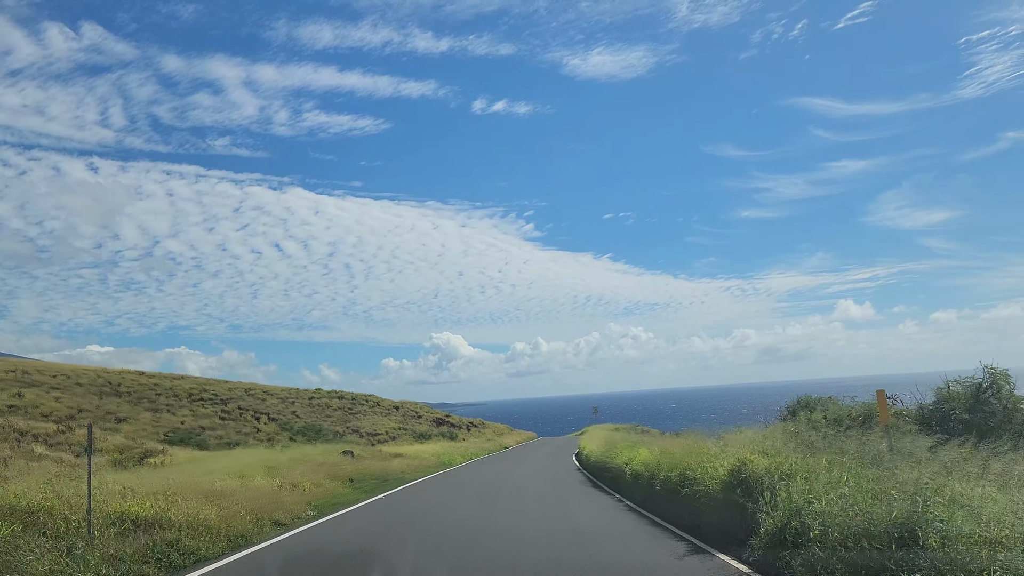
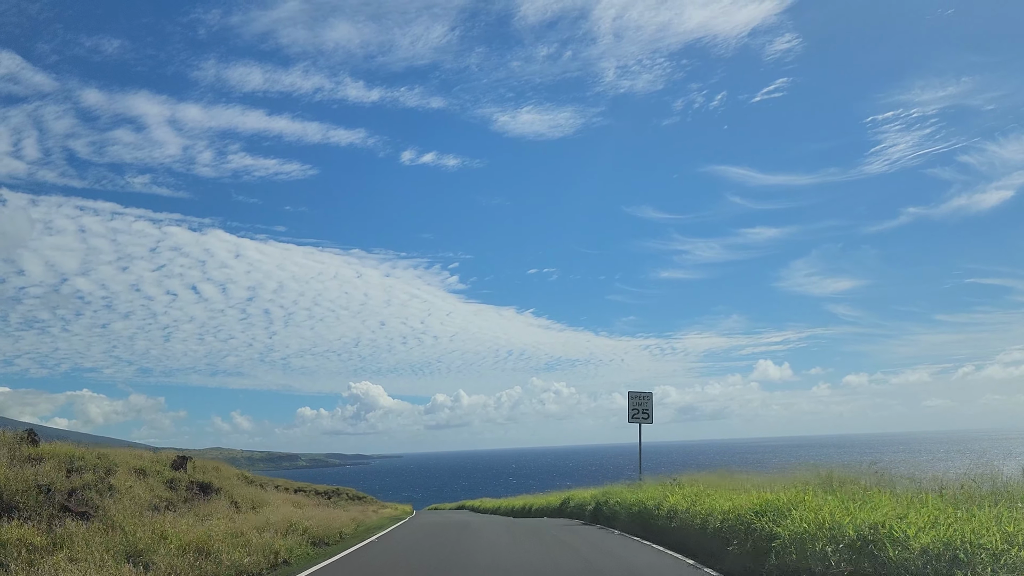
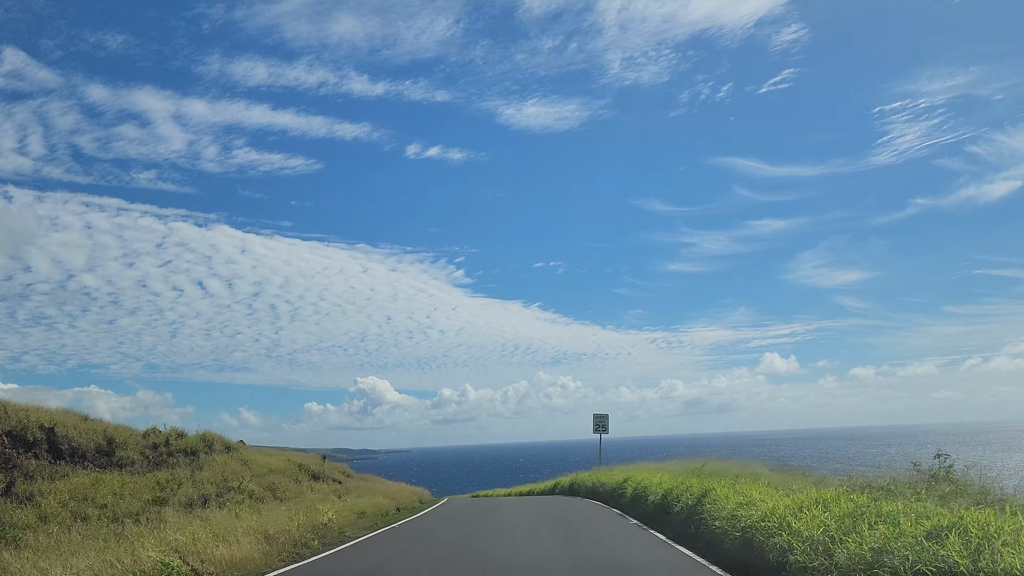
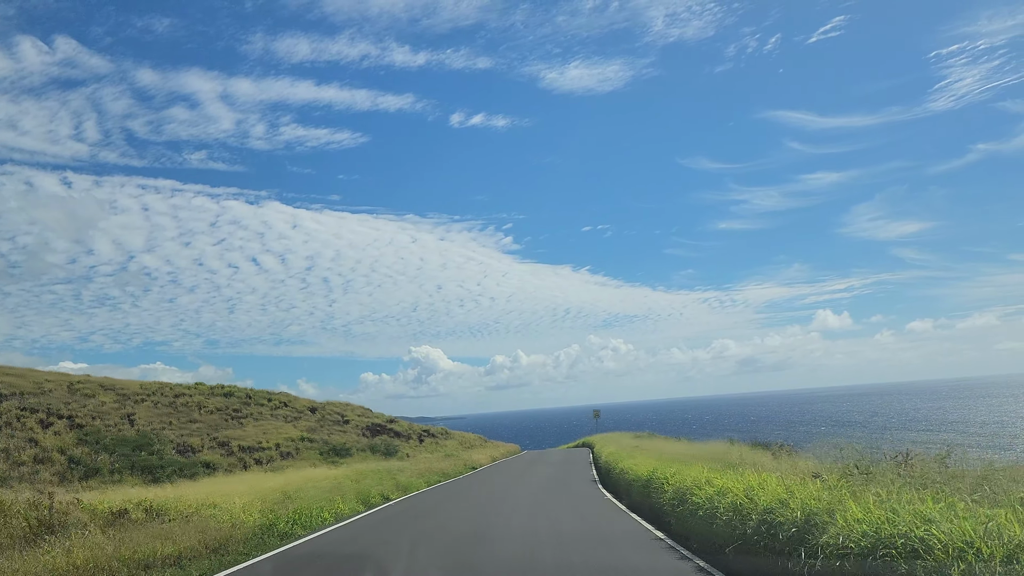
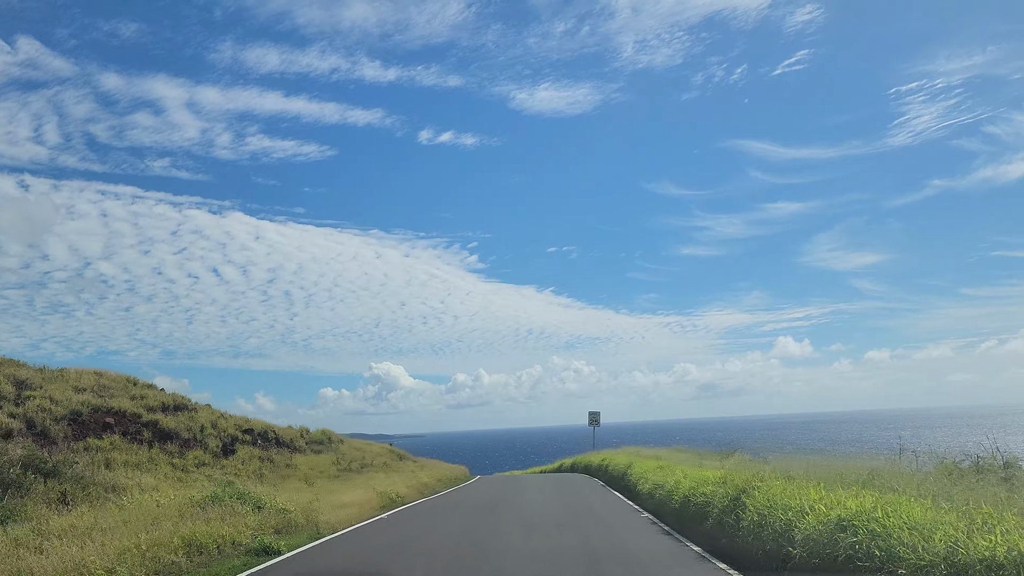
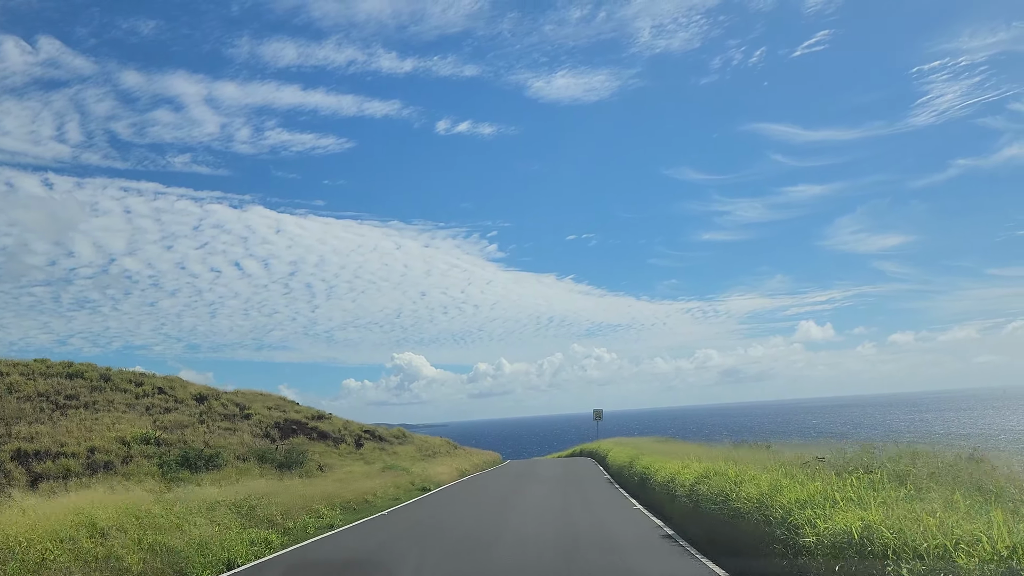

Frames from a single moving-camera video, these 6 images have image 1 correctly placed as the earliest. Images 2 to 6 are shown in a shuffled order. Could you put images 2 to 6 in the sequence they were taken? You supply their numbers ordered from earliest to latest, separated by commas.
4, 6, 5, 3, 2
